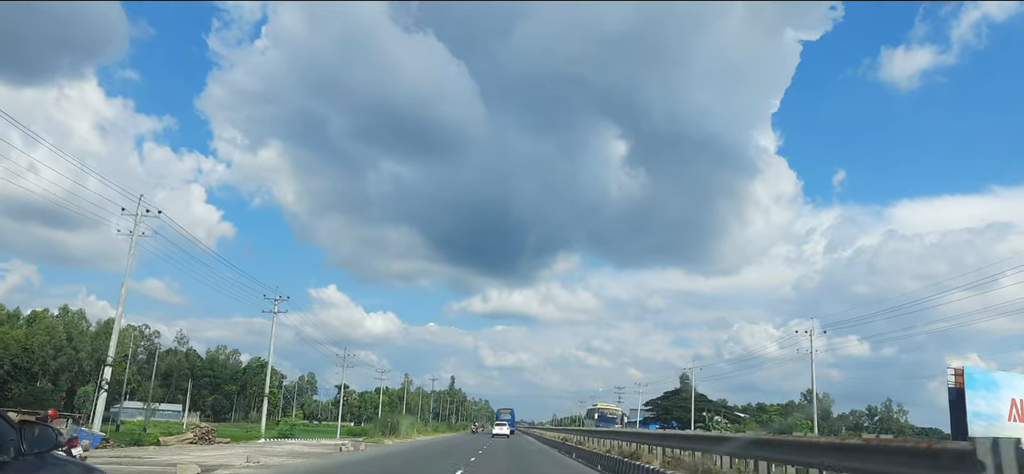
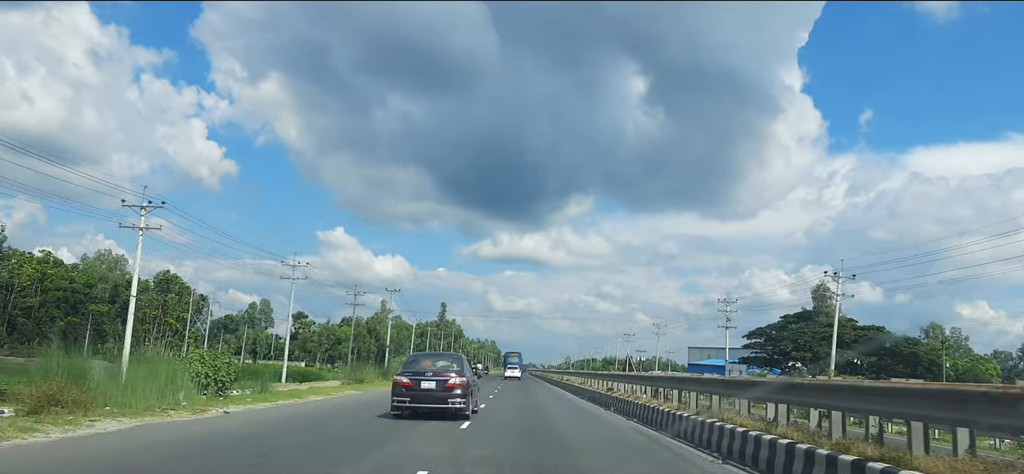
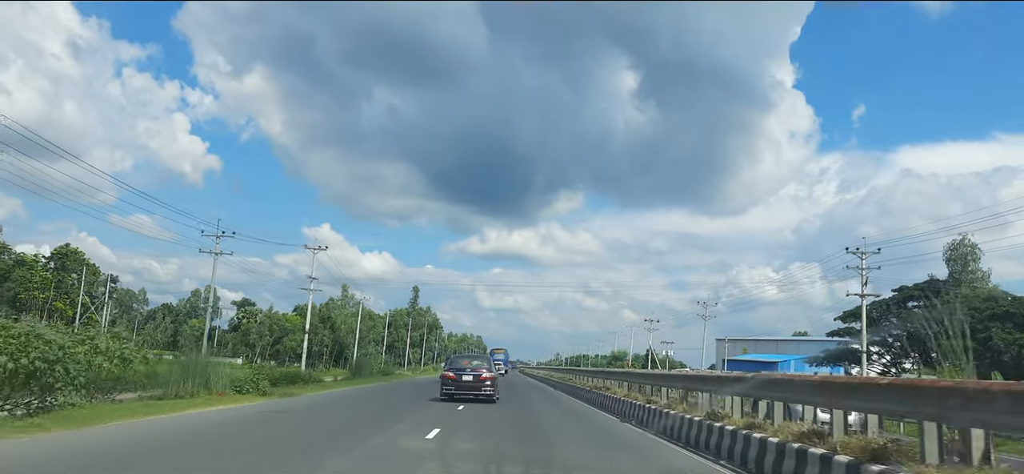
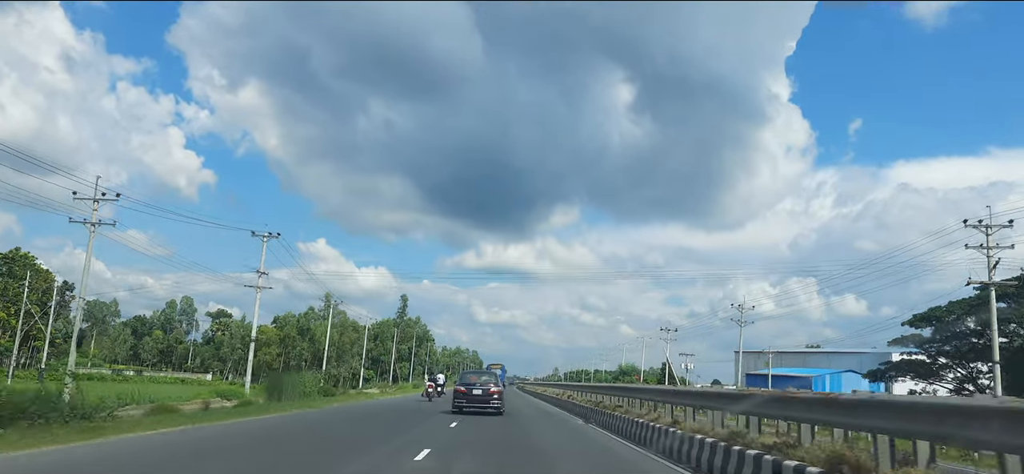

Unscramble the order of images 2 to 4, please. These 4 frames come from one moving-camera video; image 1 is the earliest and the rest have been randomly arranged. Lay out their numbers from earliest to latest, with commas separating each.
2, 3, 4
